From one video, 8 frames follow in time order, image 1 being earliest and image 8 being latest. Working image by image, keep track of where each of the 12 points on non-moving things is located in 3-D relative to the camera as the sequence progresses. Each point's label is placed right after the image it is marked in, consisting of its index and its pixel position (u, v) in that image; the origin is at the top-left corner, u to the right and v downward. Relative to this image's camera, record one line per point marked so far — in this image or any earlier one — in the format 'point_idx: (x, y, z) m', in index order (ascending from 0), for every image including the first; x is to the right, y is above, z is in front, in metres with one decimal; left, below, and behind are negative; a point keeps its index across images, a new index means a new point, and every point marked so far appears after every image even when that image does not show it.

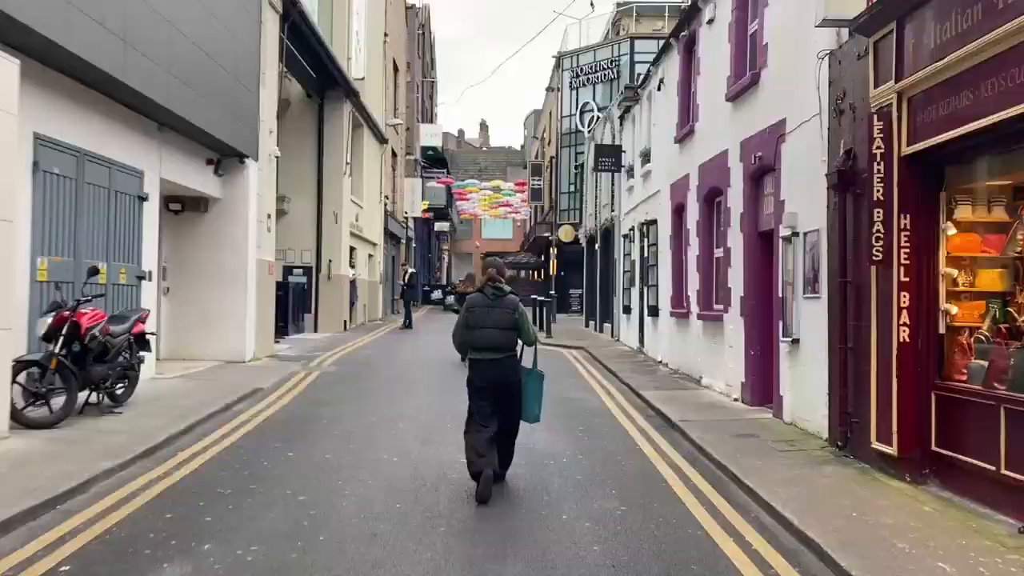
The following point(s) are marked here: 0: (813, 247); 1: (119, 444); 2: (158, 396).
0: (+3.2, +0.4, +8.8) m
1: (-3.7, -1.5, +7.9) m
2: (-4.5, -1.4, +10.6) m
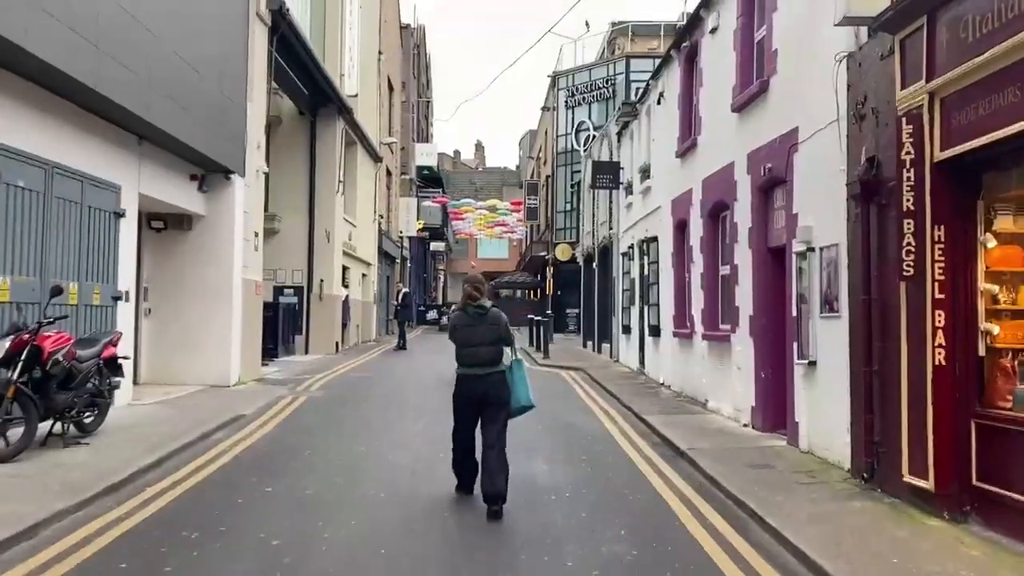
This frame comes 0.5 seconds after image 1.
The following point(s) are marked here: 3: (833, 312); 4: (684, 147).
0: (+3.1, +0.3, +8.2) m
1: (-3.7, -1.6, +7.2) m
2: (-4.5, -1.6, +9.9) m
3: (+3.2, -0.2, +8.3) m
4: (+2.8, +2.3, +13.9) m
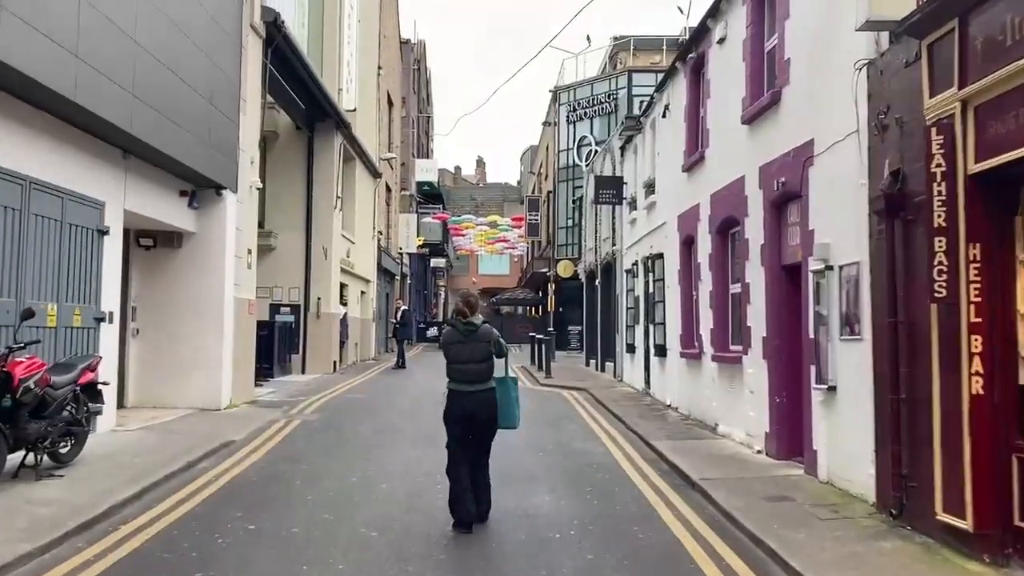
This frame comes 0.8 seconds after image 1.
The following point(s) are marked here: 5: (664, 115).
0: (+3.2, +0.1, +7.8) m
1: (-3.7, -1.8, +6.7) m
2: (-4.5, -1.9, +9.4) m
3: (+3.2, -0.4, +7.8) m
4: (+2.8, +2.0, +13.5) m
5: (+2.8, +3.2, +15.7) m
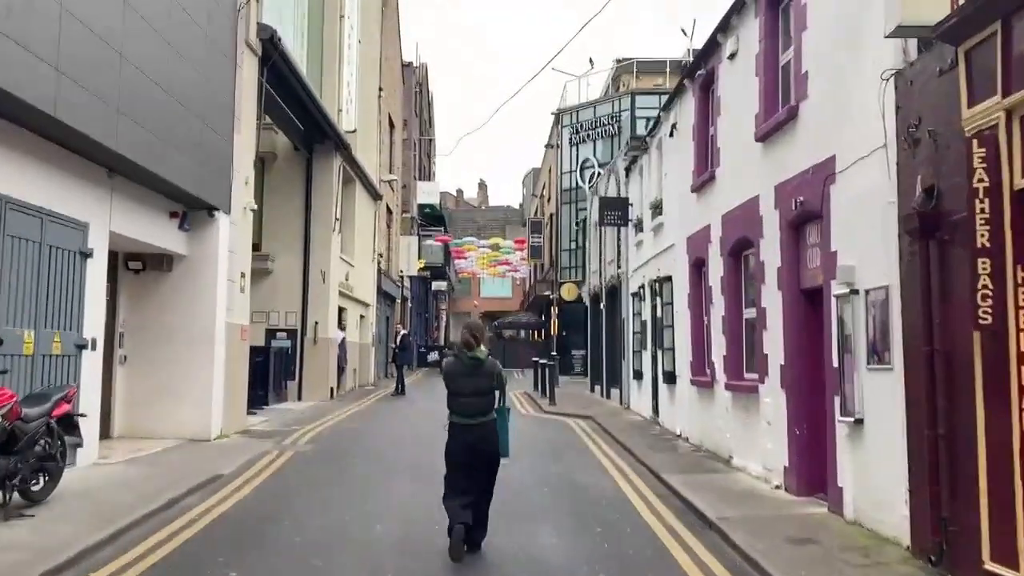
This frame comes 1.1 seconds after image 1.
0: (+3.2, -0.2, +7.2) m
1: (-3.7, -2.0, +6.1) m
2: (-4.5, -2.1, +8.9) m
3: (+3.2, -0.7, +7.3) m
4: (+2.9, +1.6, +13.0) m
5: (+2.9, +2.8, +15.2) m
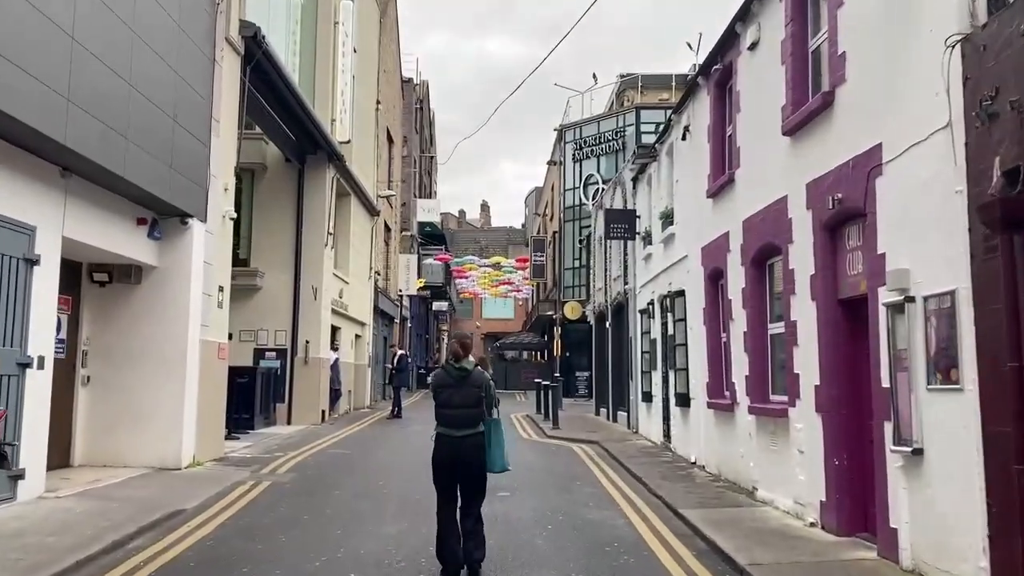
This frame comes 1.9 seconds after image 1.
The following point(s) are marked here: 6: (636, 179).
0: (+3.2, -0.2, +6.1) m
1: (-3.7, -2.0, +5.0) m
2: (-4.5, -2.2, +7.7) m
3: (+3.2, -0.7, +6.1) m
4: (+2.9, +1.4, +11.9) m
5: (+2.9, +2.5, +14.2) m
6: (+2.8, +2.5, +19.1) m
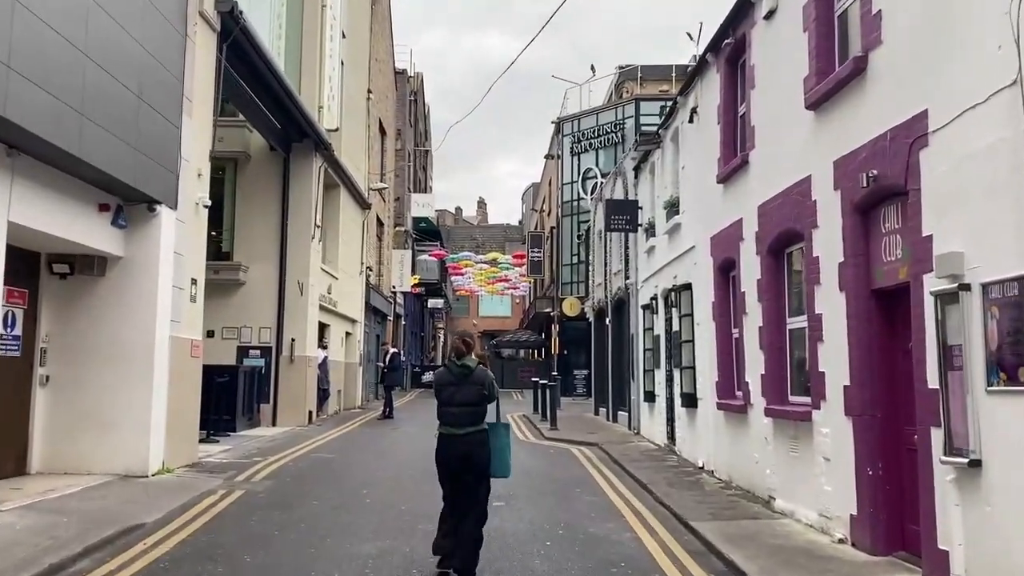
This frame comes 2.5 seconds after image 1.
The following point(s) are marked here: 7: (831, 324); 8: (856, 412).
0: (+3.1, -0.1, +5.2) m
1: (-3.7, -2.0, +4.1) m
2: (-4.5, -2.1, +6.8) m
3: (+3.1, -0.6, +5.2) m
4: (+2.8, +1.6, +11.0) m
5: (+2.8, +2.7, +13.3) m
6: (+2.7, +2.6, +18.2) m
7: (+3.0, -0.3, +7.9) m
8: (+3.0, -1.1, +7.4) m
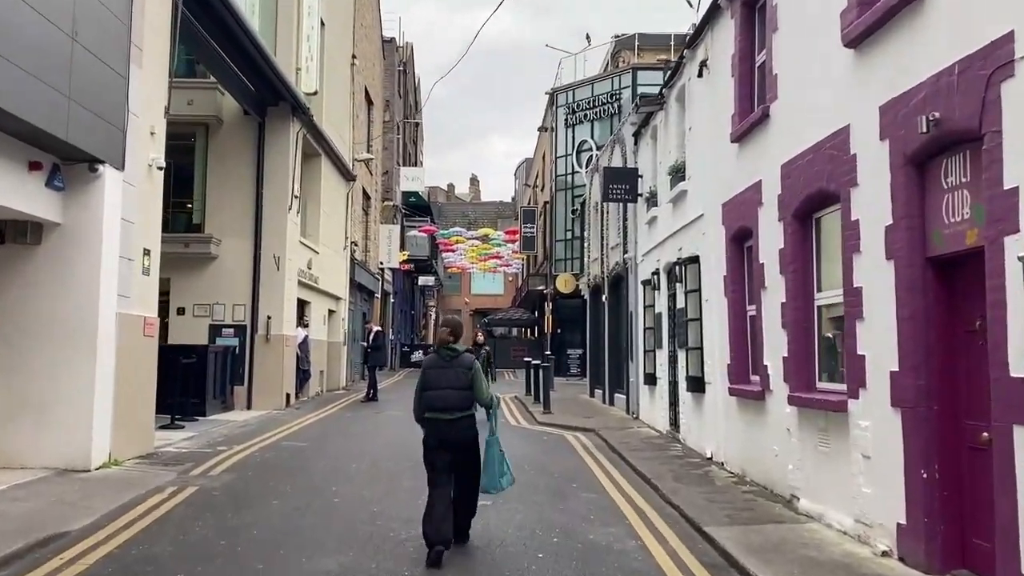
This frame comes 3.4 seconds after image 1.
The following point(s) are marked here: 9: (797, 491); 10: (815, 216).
0: (+3.0, +0.1, +4.0) m
1: (-3.8, -1.8, +2.9) m
2: (-4.6, -1.9, +5.6) m
3: (+3.1, -0.4, +4.1) m
4: (+2.7, +1.9, +9.8) m
5: (+2.7, +3.0, +12.0) m
6: (+2.6, +3.1, +17.0) m
7: (+2.9, -0.1, +6.7) m
8: (+2.9, -0.8, +6.2) m
9: (+2.8, -2.0, +8.3) m
10: (+3.0, +0.7, +8.2) m
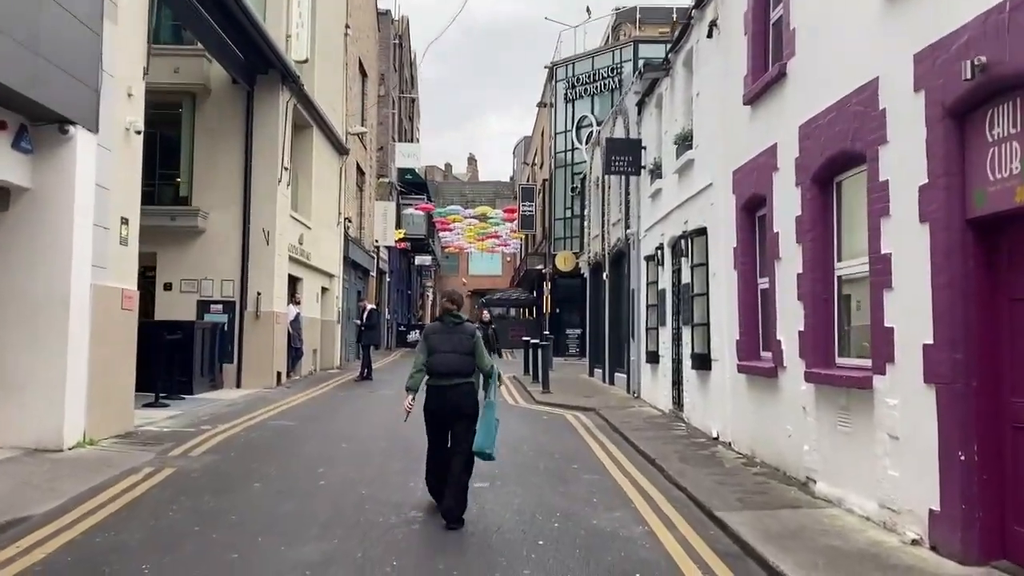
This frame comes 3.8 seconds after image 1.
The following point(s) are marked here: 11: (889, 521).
0: (+3.0, +0.3, +3.5) m
1: (-3.8, -1.6, +2.3) m
2: (-4.6, -1.6, +5.1) m
3: (+3.1, -0.2, +3.5) m
4: (+2.7, +2.2, +9.2) m
5: (+2.7, +3.4, +11.4) m
6: (+2.5, +3.6, +16.3) m
7: (+2.9, +0.2, +6.2) m
8: (+2.9, -0.6, +5.6) m
9: (+2.8, -1.7, +7.8) m
10: (+3.0, +1.0, +7.6) m
11: (+2.9, -1.8, +6.3) m
